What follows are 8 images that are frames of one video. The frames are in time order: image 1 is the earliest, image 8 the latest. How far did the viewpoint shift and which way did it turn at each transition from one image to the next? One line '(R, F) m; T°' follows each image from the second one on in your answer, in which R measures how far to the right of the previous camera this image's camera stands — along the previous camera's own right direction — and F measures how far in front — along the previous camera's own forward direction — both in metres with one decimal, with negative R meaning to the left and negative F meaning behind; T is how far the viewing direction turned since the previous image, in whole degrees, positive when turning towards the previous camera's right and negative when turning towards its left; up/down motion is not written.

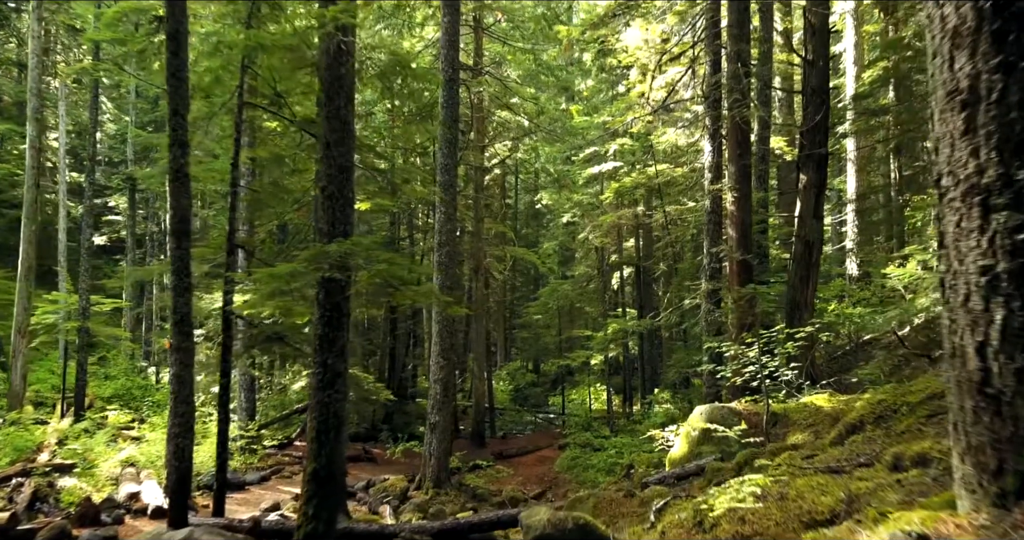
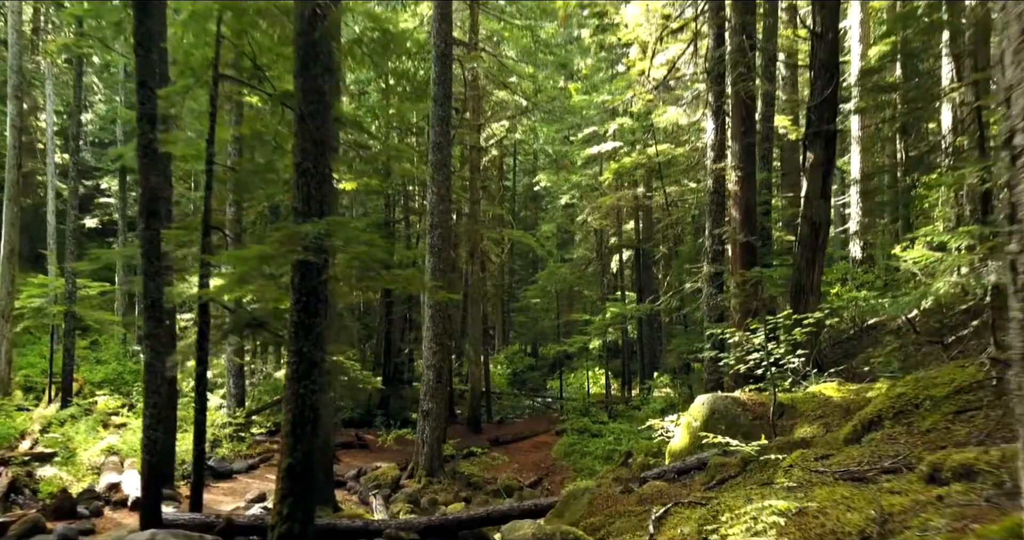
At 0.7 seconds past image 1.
(+0.1, +0.4) m; 0°
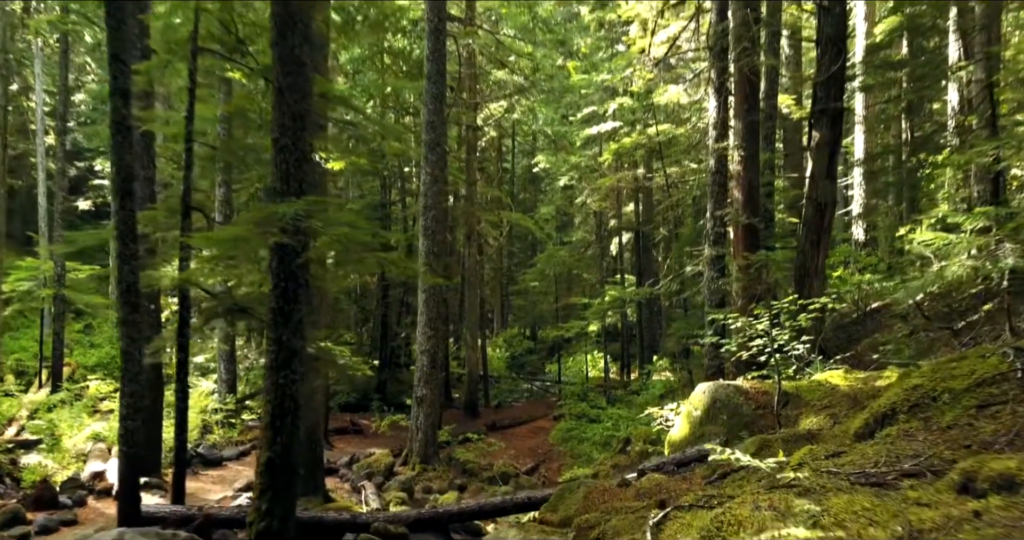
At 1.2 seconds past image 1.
(+0.1, +0.3) m; 0°
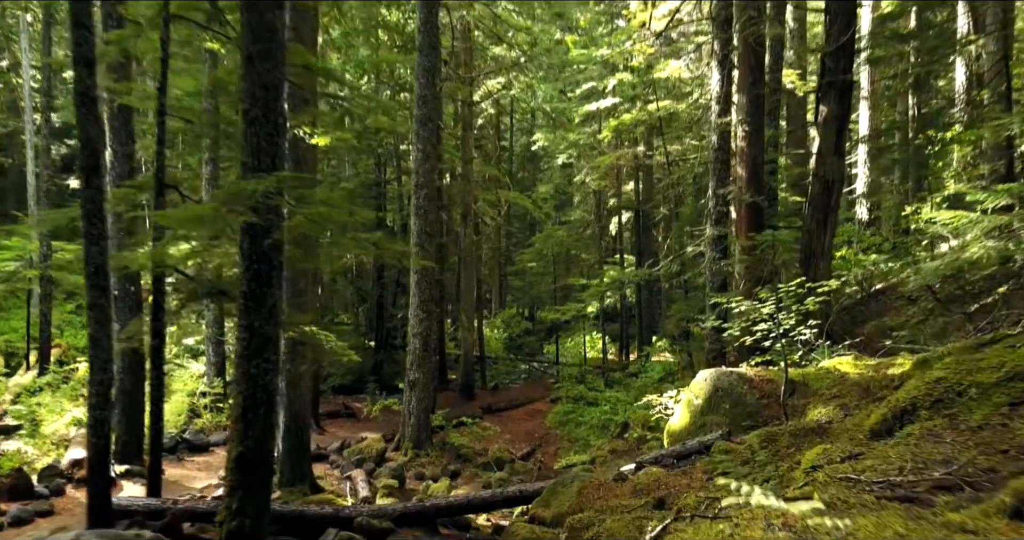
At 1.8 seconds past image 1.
(+0.1, +0.4) m; 0°
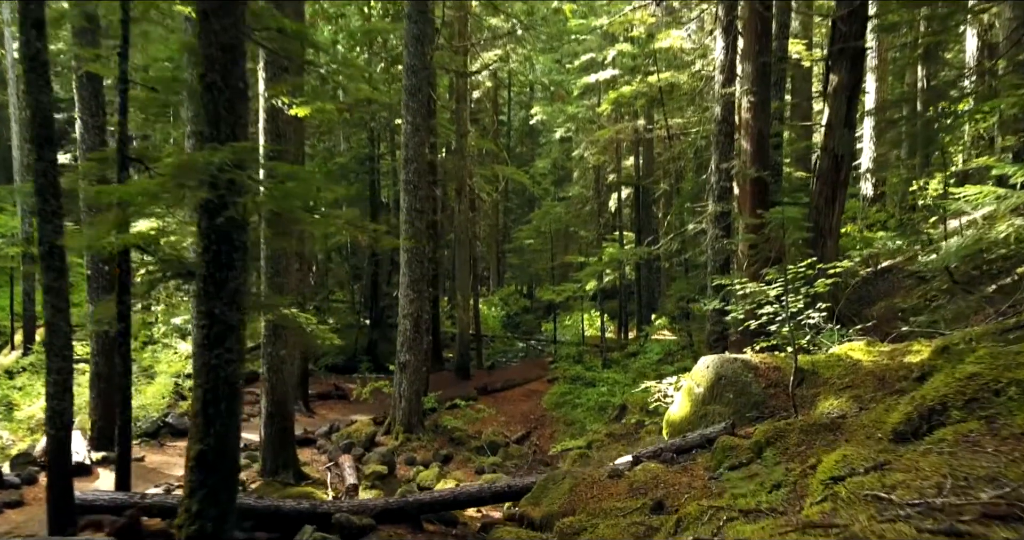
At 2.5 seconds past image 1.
(+0.1, +0.4) m; 0°
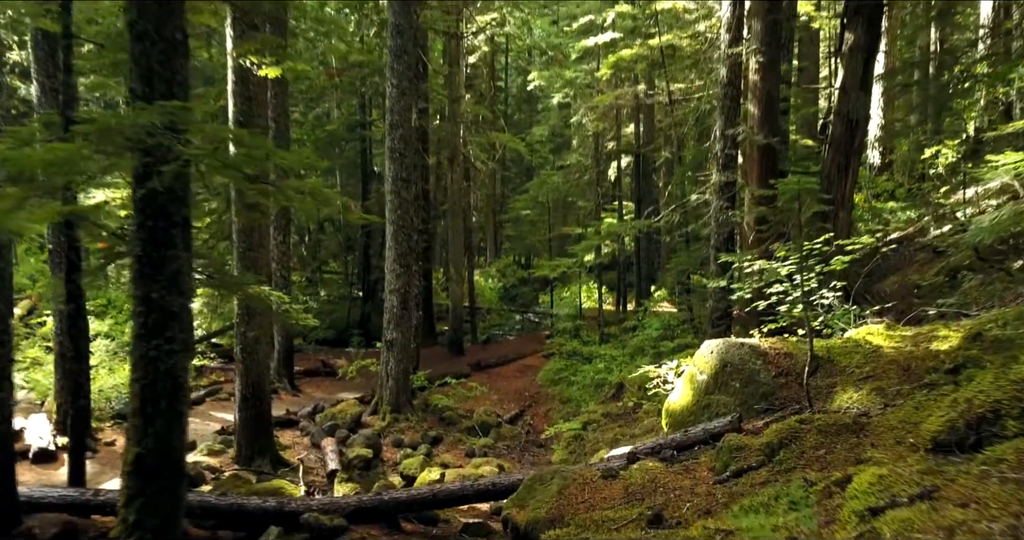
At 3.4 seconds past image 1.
(+0.1, +0.6) m; 0°
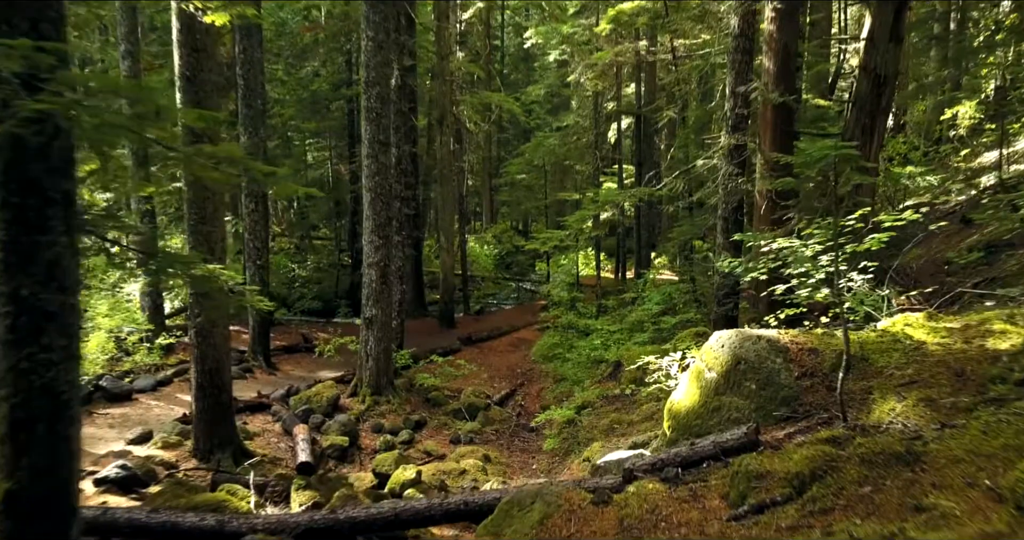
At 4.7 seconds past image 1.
(+0.1, +0.8) m; 0°
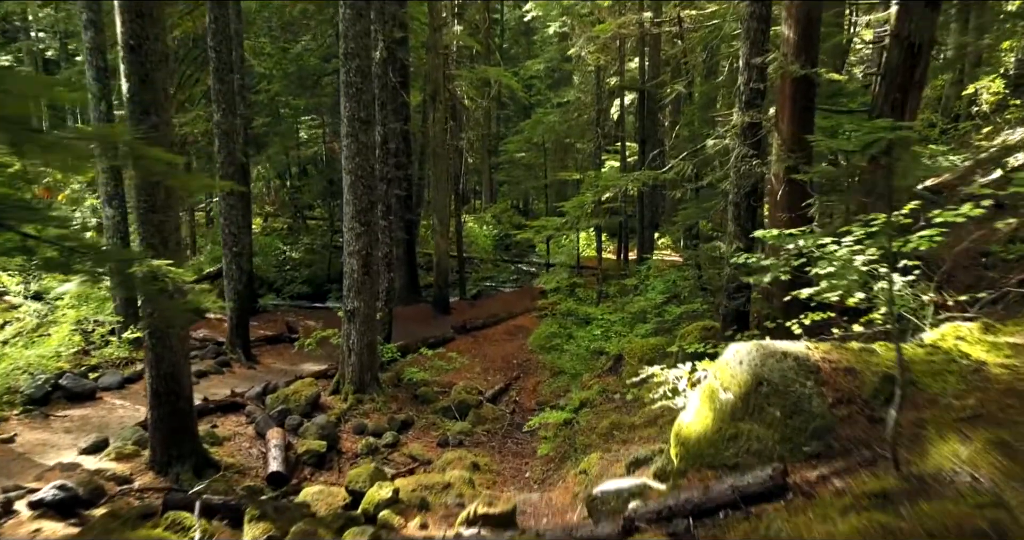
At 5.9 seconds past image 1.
(+0.1, +0.7) m; 0°
